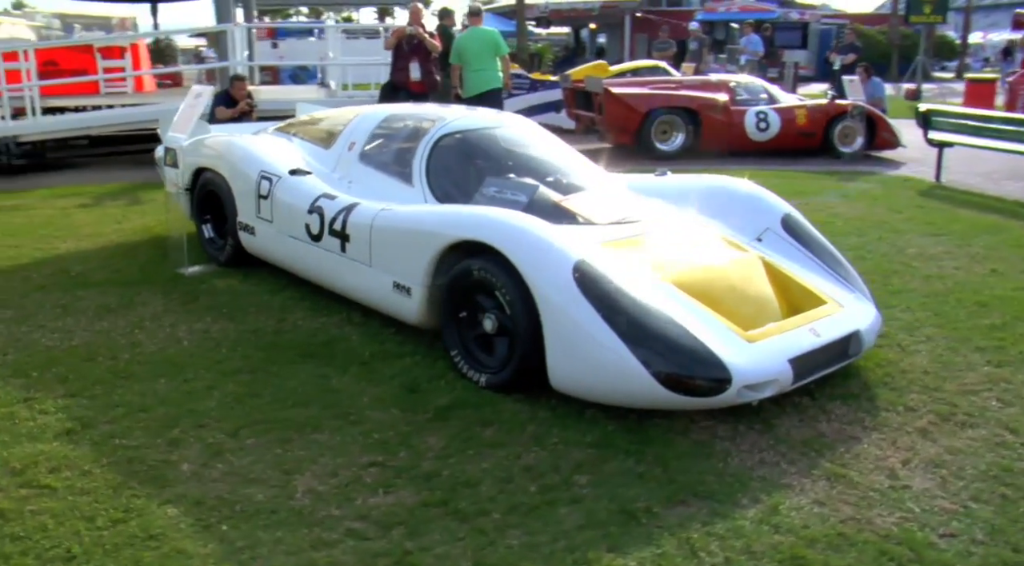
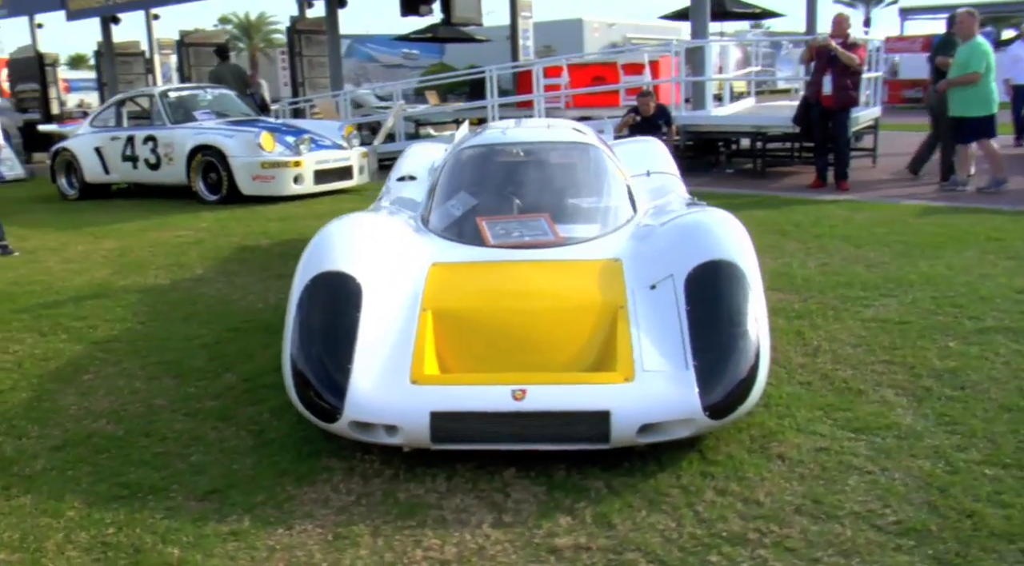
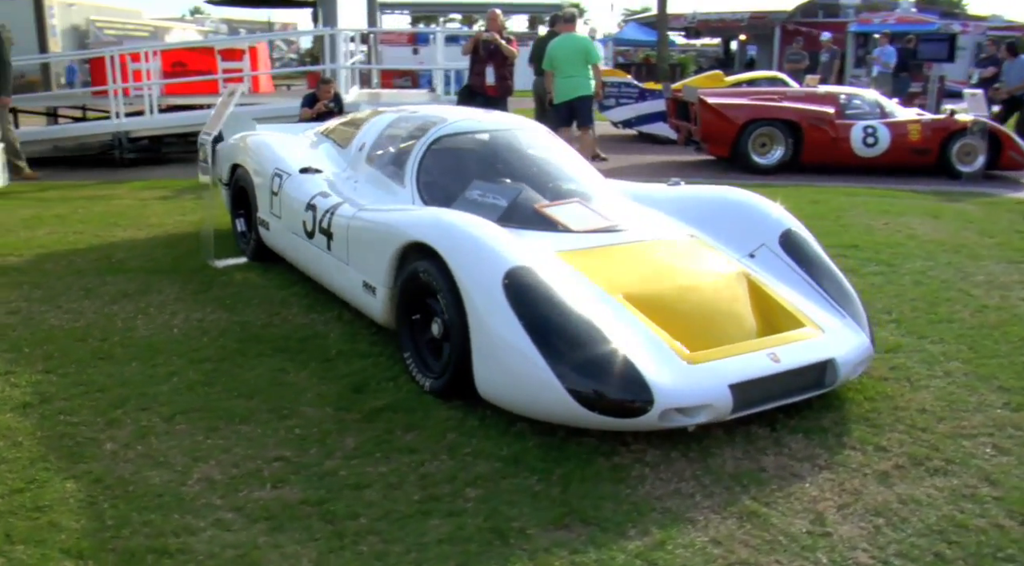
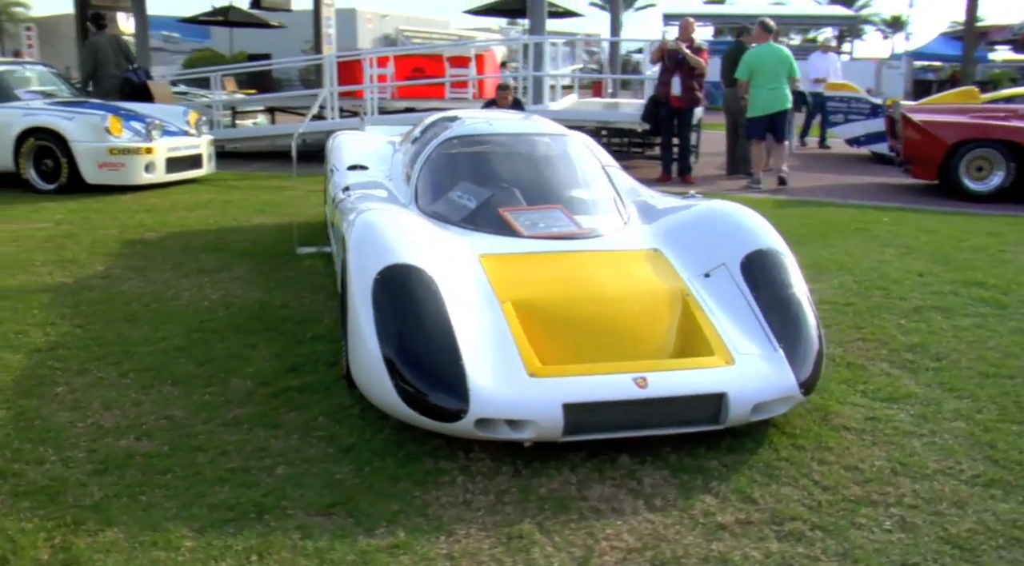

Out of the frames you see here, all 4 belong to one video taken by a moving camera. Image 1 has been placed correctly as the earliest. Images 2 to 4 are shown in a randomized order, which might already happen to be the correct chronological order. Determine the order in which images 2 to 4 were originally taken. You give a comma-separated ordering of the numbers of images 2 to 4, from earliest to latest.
3, 4, 2
